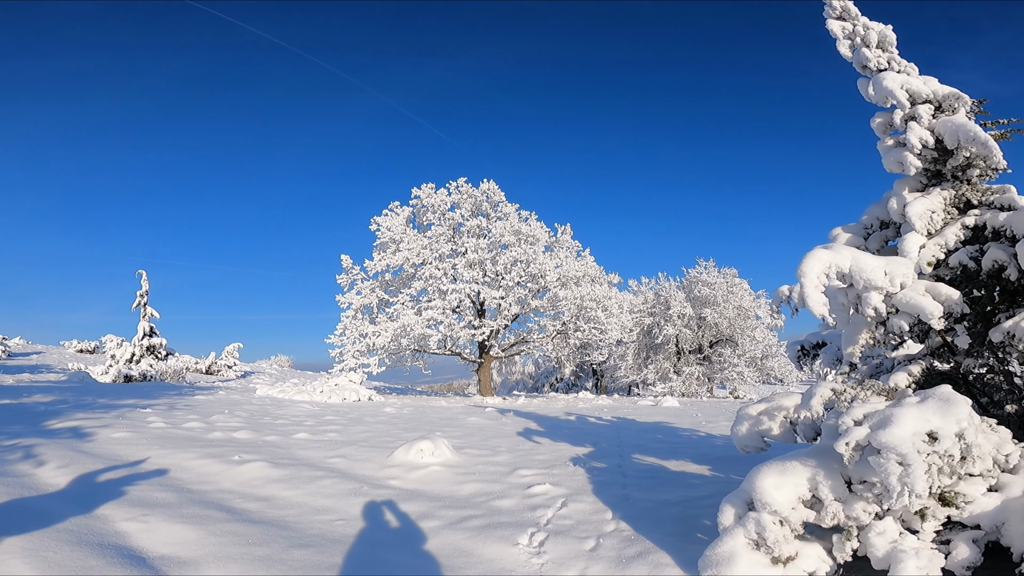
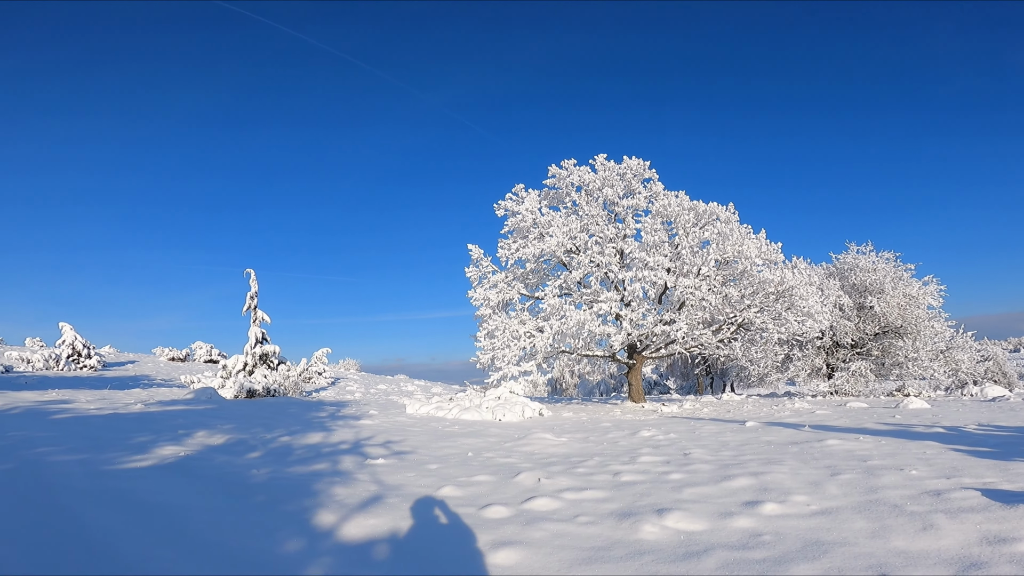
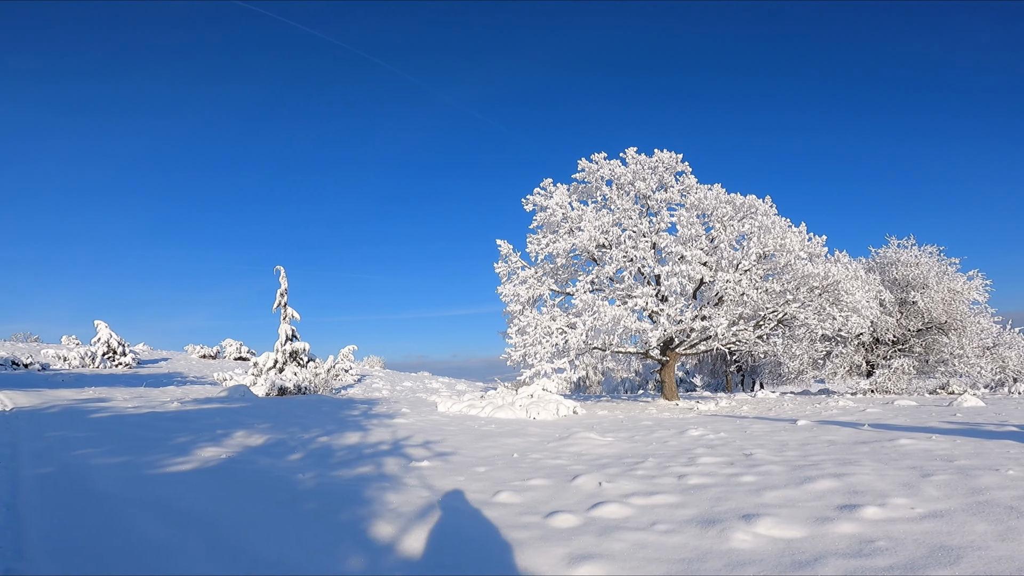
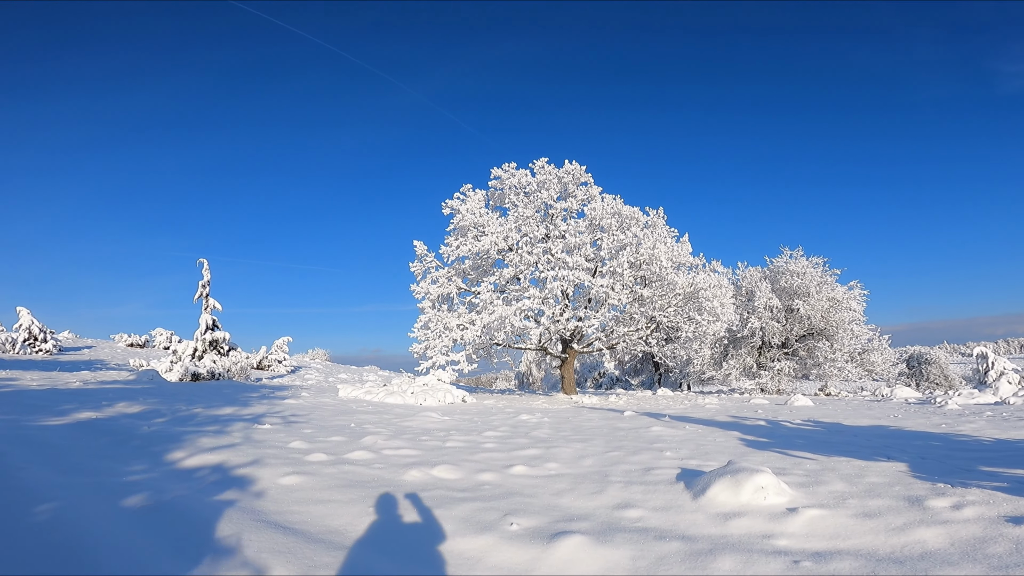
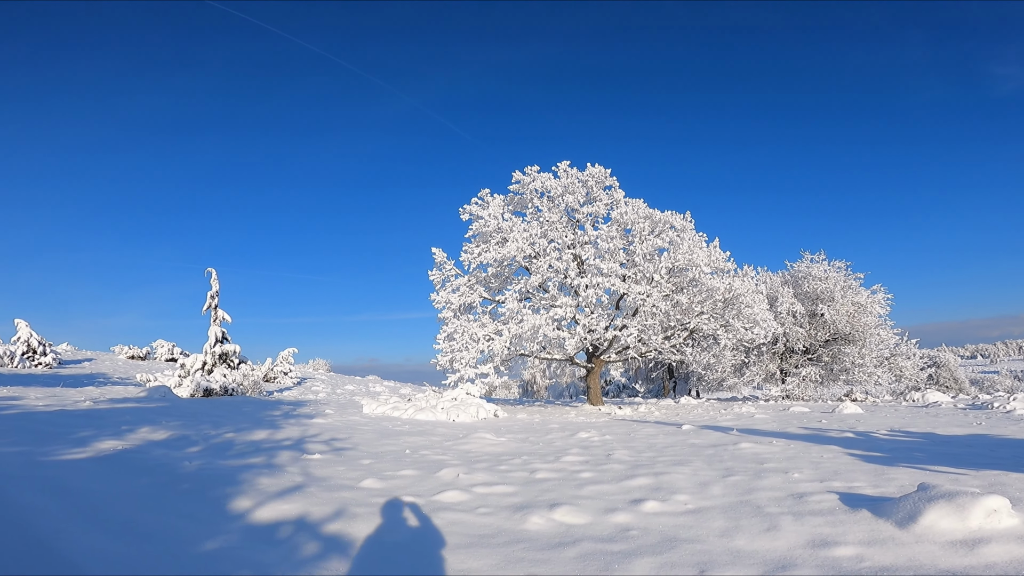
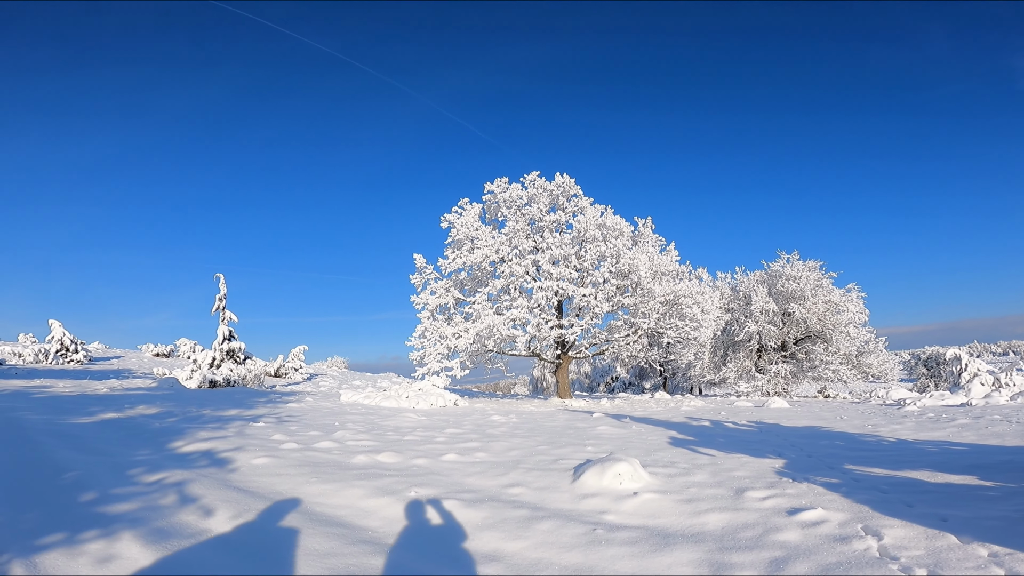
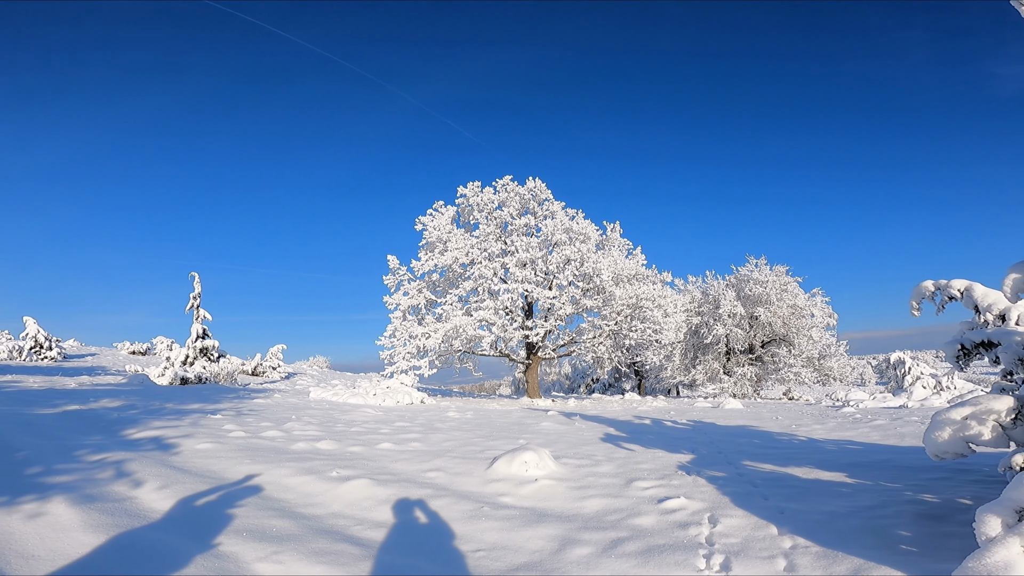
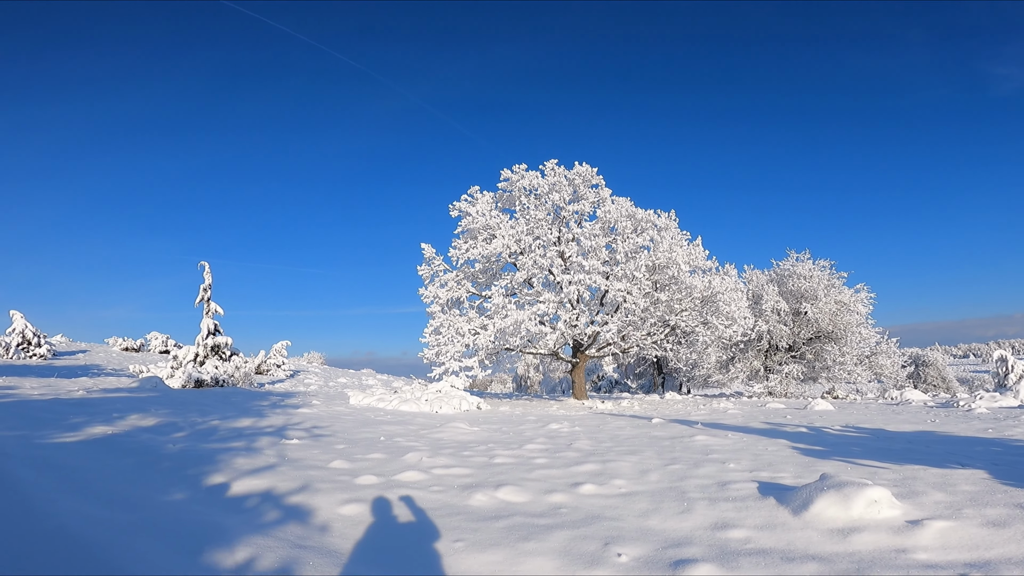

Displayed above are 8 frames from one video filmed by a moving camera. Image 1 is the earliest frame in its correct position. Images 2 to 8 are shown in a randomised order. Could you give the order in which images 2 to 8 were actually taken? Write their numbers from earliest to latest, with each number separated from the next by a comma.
7, 6, 4, 8, 5, 2, 3
